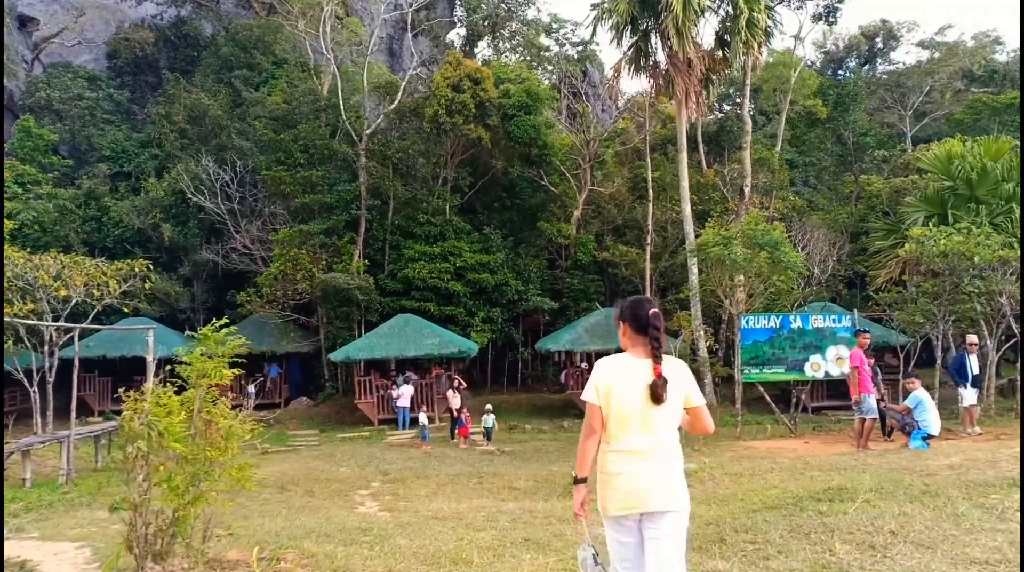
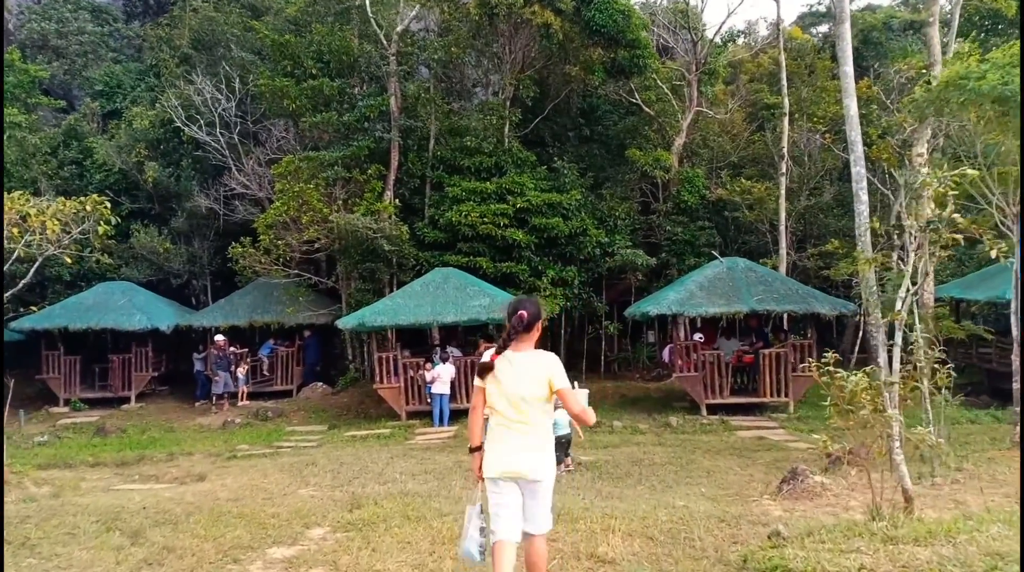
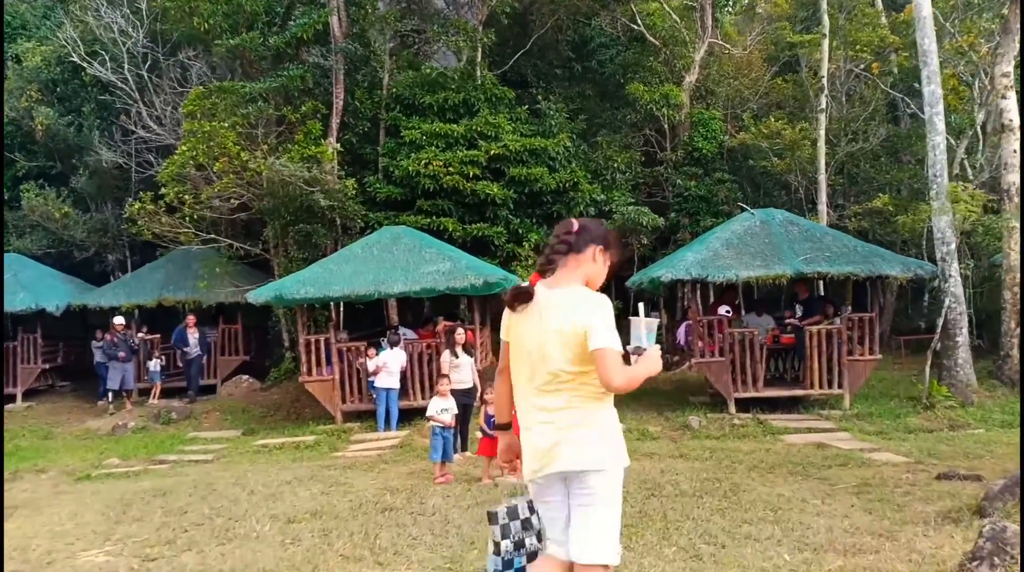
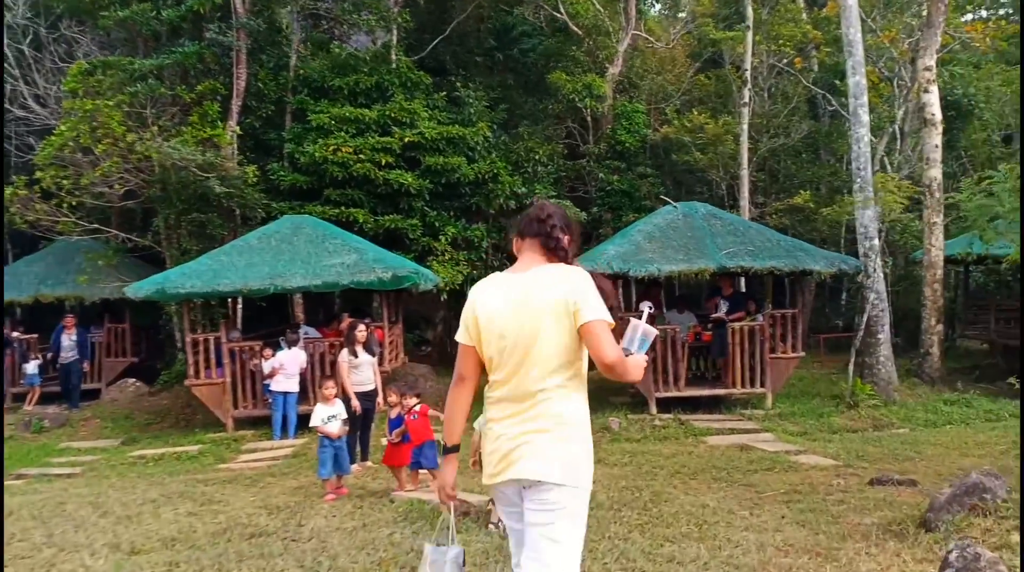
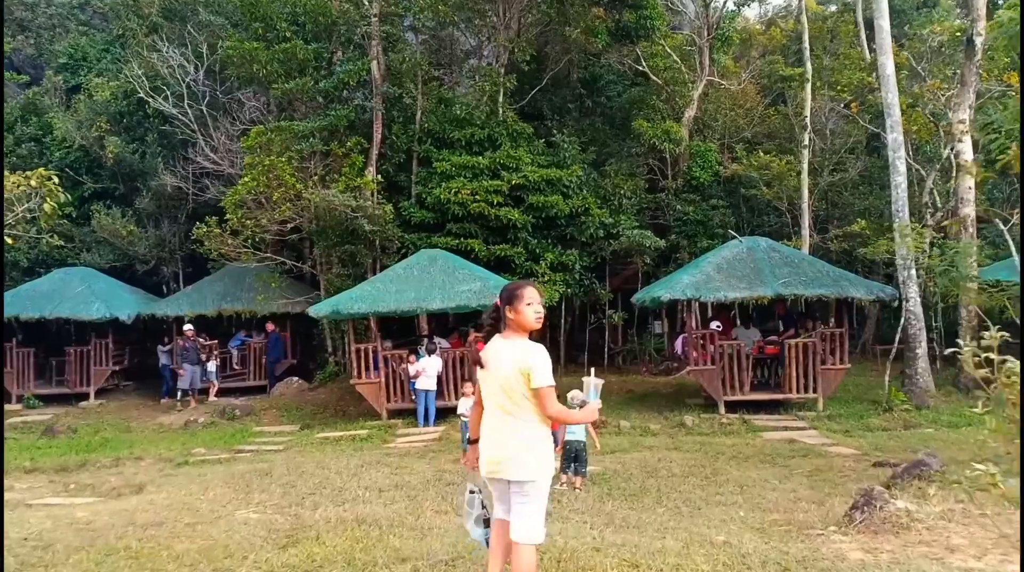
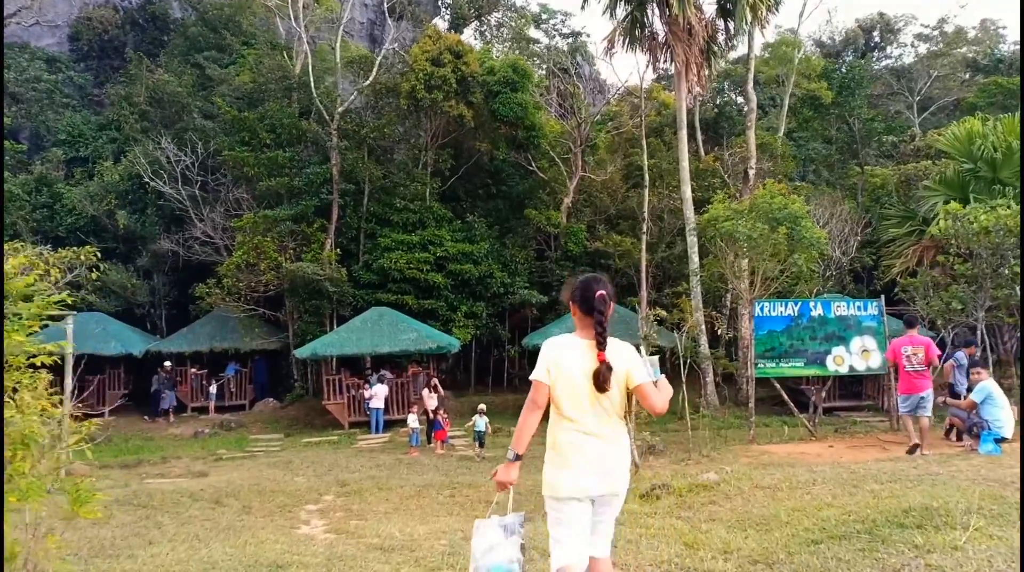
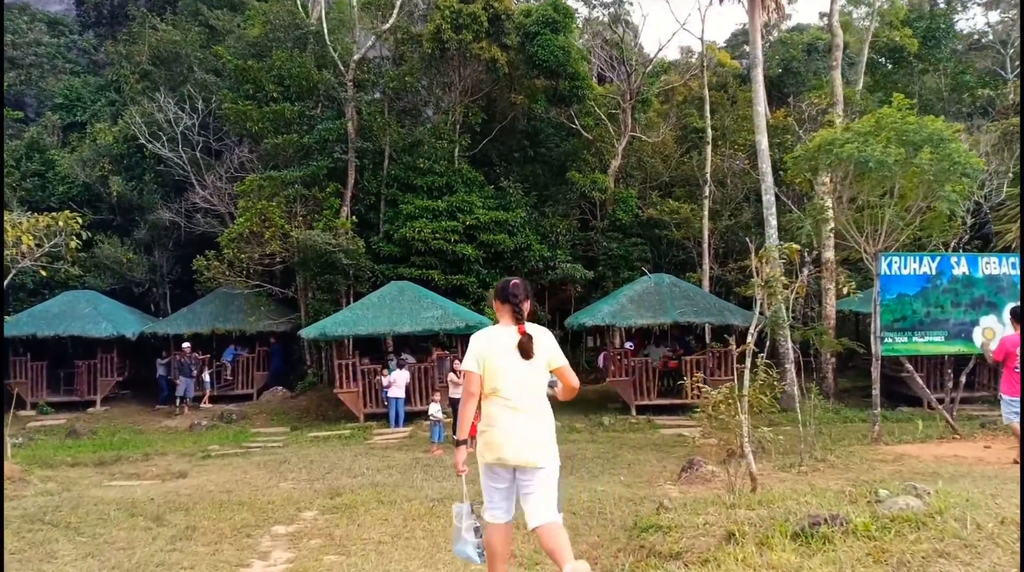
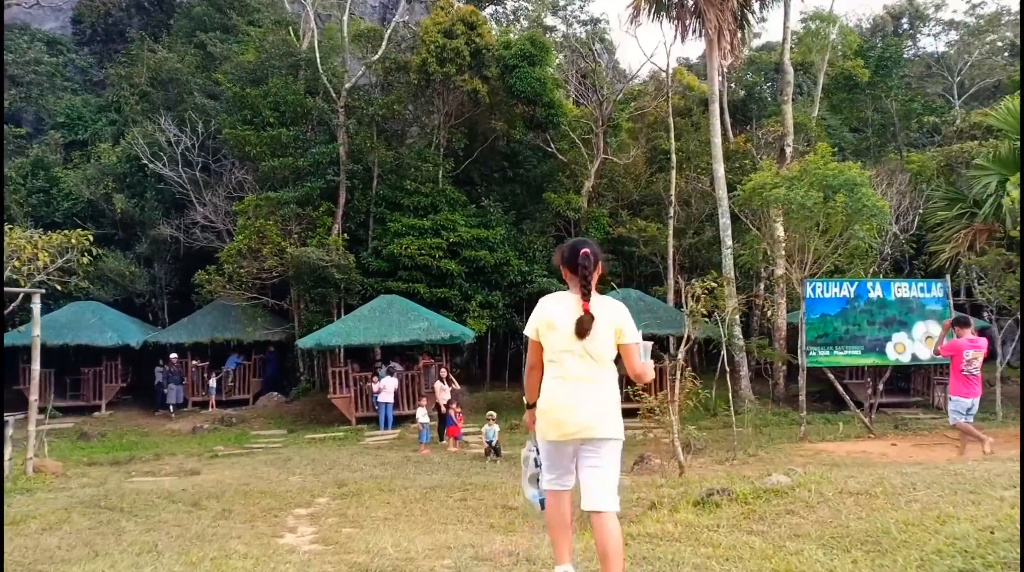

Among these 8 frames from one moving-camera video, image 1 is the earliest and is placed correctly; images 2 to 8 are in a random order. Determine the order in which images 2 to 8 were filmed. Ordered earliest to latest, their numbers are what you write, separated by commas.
6, 8, 7, 2, 5, 3, 4
